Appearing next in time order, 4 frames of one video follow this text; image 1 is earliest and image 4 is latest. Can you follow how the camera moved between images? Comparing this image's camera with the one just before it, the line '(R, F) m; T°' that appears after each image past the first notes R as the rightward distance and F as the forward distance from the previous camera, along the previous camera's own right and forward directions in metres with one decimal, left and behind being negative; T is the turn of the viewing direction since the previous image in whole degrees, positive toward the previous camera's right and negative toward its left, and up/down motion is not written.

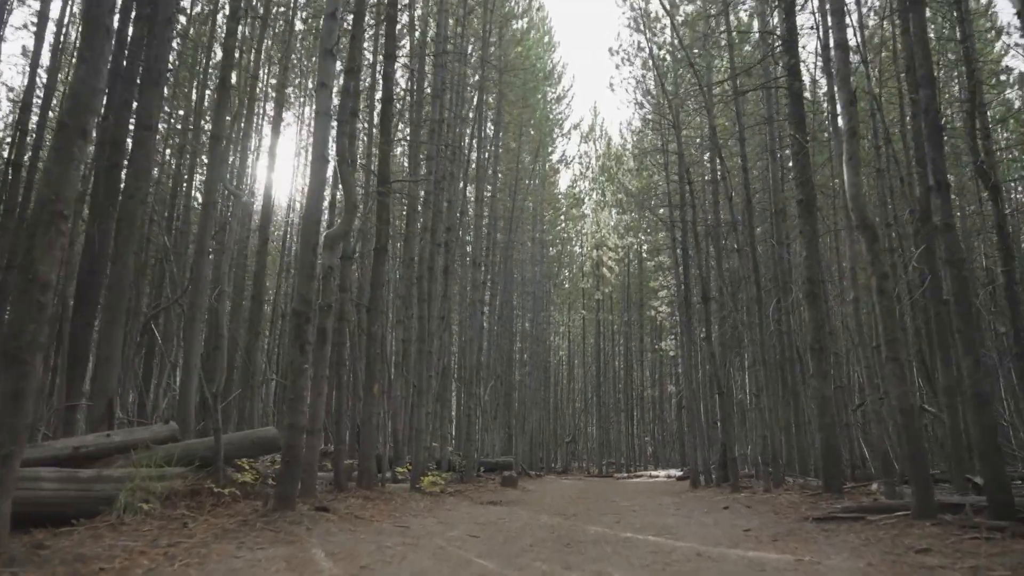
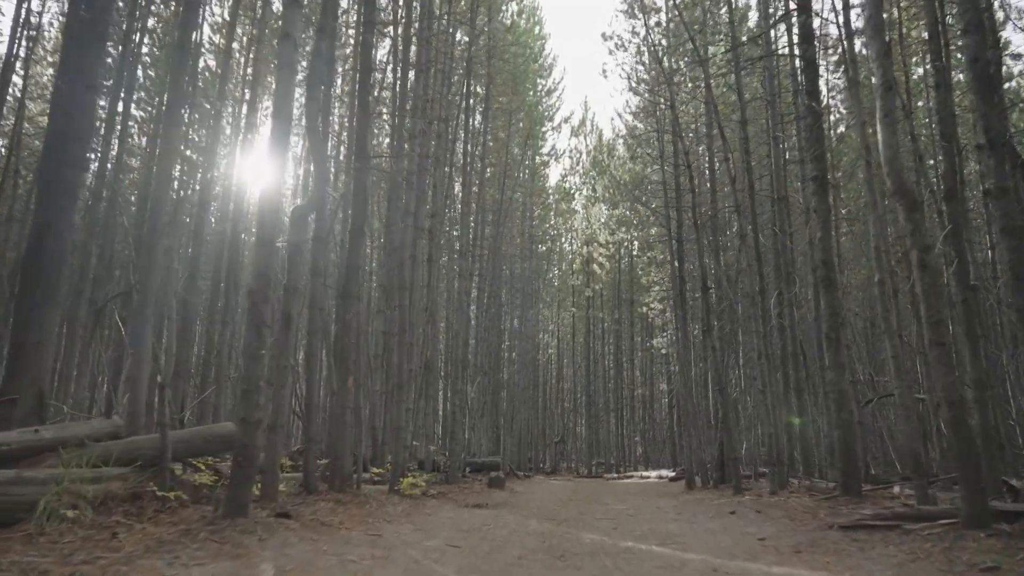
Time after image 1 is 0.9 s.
(0.0, +0.8) m; +1°
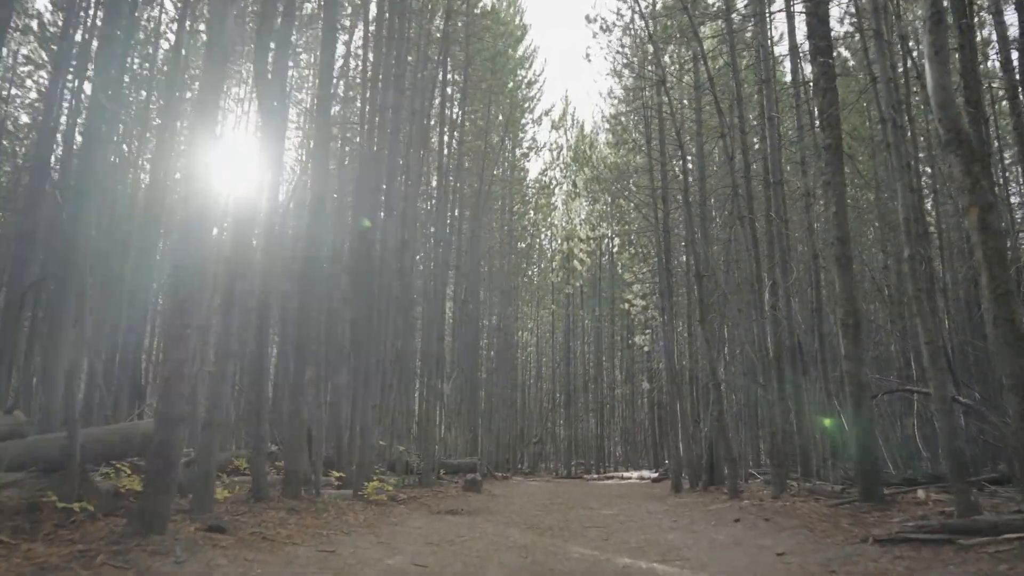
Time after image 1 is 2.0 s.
(0.0, +0.9) m; +2°
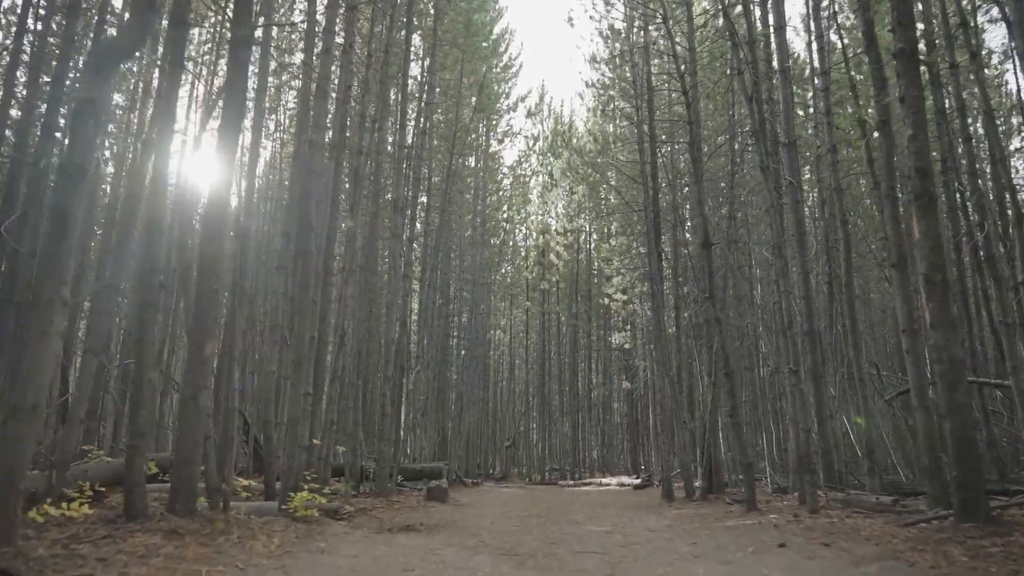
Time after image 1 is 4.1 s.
(0.0, +1.9) m; +2°
